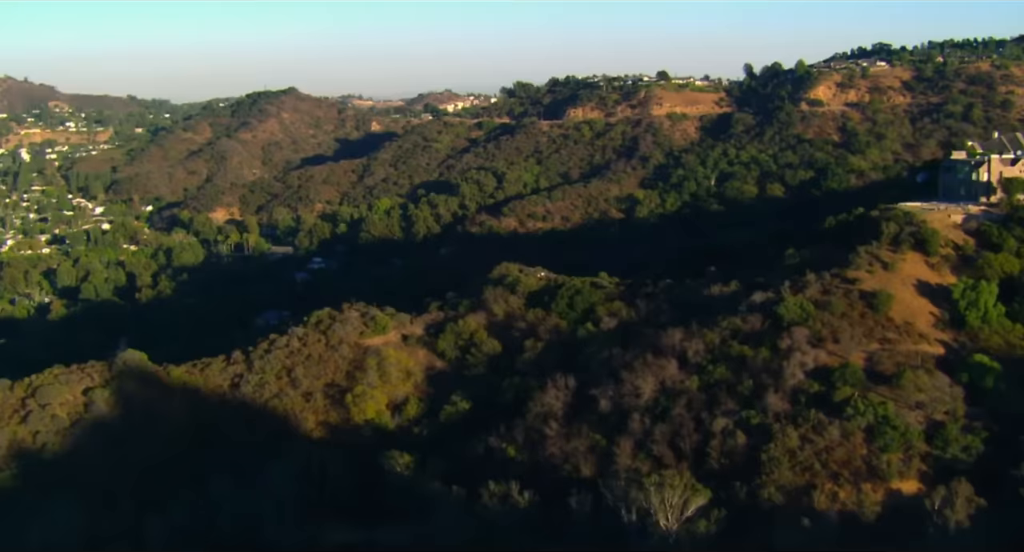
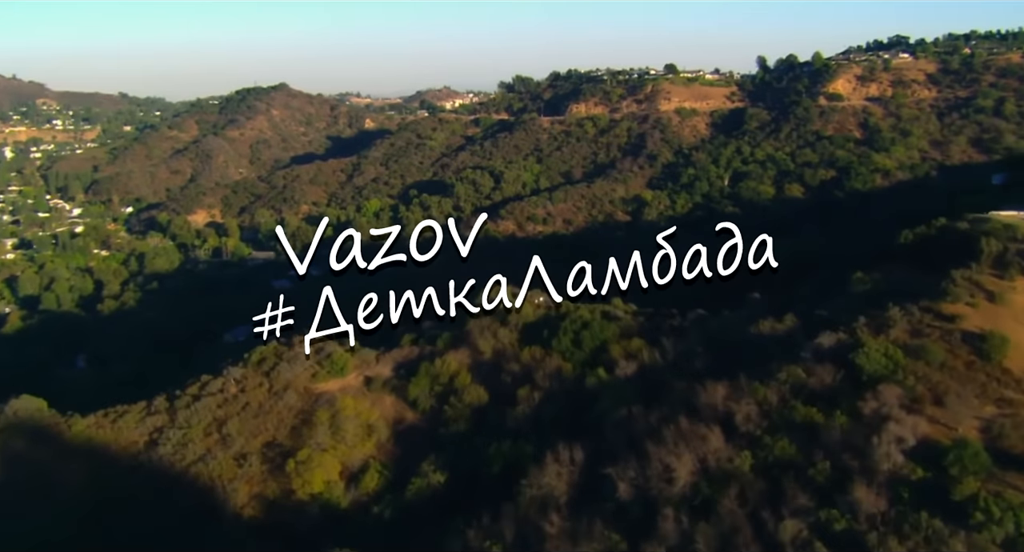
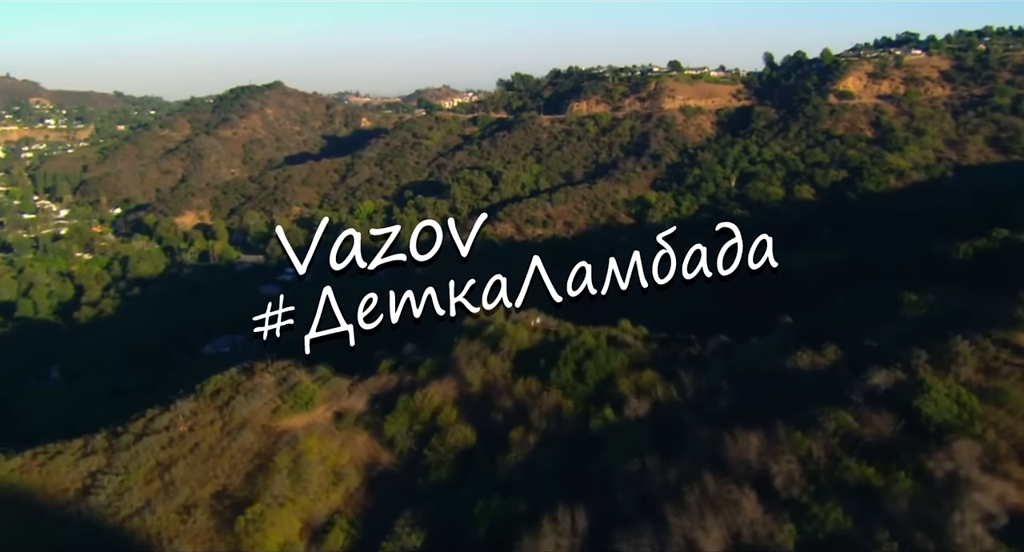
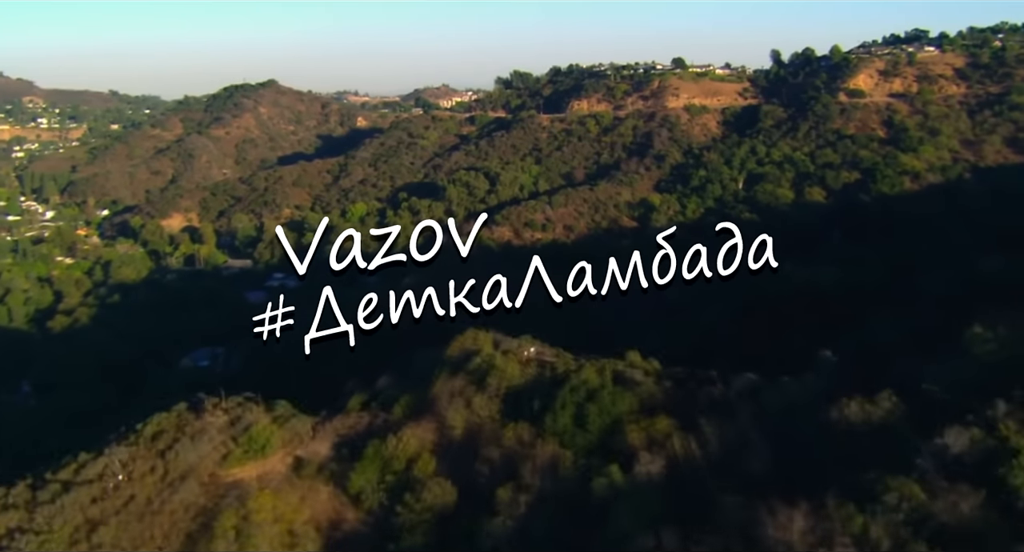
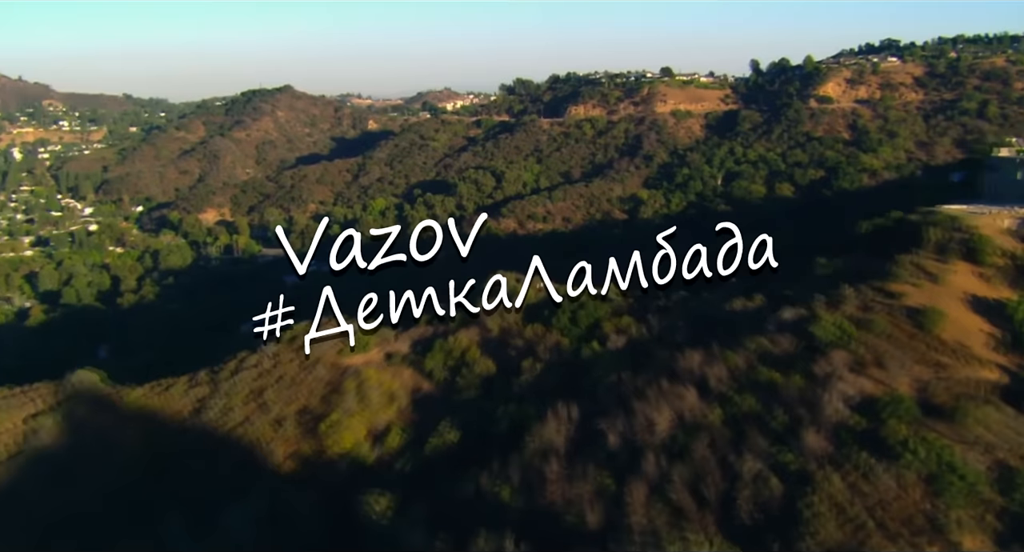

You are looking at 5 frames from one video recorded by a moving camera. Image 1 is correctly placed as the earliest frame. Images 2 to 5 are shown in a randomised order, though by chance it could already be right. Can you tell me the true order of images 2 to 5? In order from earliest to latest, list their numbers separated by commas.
5, 2, 3, 4
